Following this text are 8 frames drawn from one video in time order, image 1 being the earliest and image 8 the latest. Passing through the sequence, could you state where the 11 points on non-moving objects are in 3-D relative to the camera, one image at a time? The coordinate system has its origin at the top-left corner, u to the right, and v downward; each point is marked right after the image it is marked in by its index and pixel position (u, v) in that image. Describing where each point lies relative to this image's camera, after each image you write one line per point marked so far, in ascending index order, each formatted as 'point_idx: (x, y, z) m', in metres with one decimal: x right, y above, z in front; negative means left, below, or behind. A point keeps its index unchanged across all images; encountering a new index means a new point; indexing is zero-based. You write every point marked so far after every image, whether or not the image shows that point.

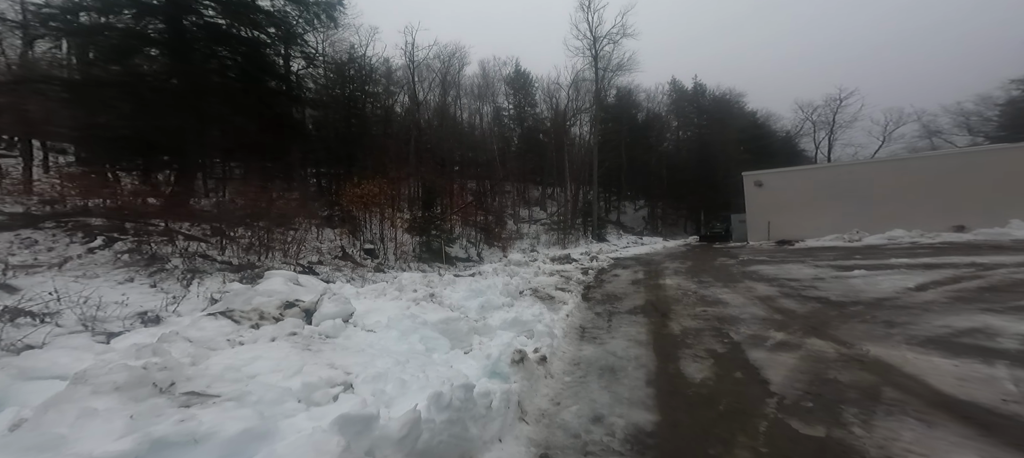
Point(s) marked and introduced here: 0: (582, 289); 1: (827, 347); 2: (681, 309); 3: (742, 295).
0: (+1.6, -1.5, +9.8) m
1: (+3.6, -1.3, +4.5) m
2: (+2.9, -1.4, +6.9) m
3: (+4.3, -1.2, +7.3) m
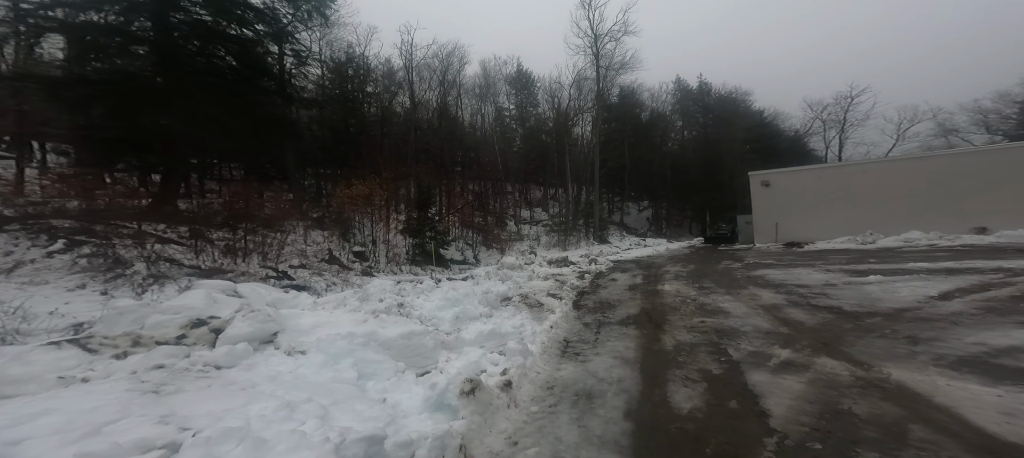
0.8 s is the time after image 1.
0: (+1.3, -1.5, +9.2) m
1: (+3.2, -1.3, +3.9) m
2: (+2.6, -1.4, +6.3) m
3: (+4.0, -1.3, +6.7) m
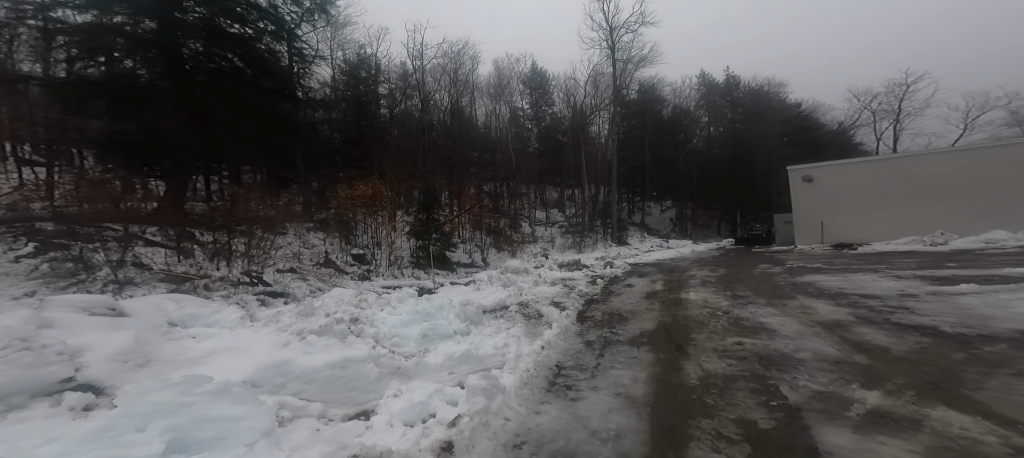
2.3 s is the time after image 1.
0: (+1.3, -1.5, +7.9) m
1: (+2.8, -1.3, +2.5) m
2: (+2.4, -1.4, +5.0) m
3: (+3.8, -1.2, +5.3) m
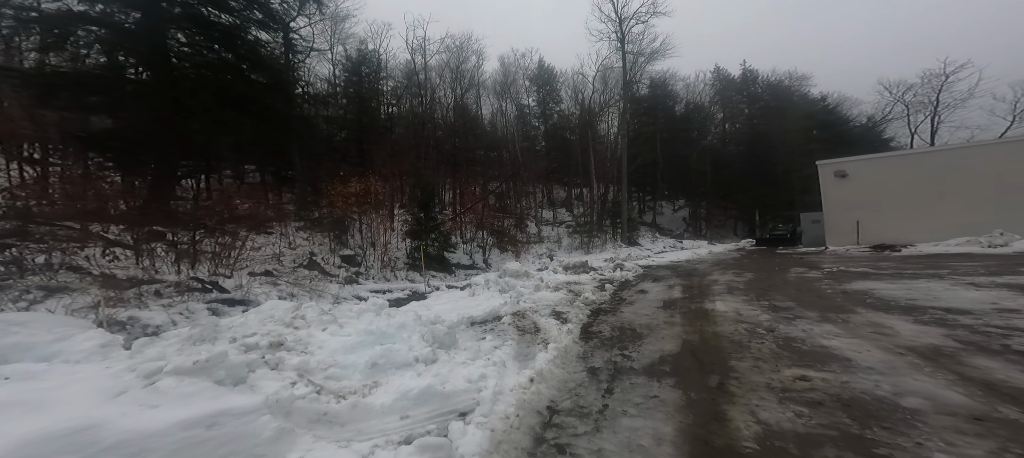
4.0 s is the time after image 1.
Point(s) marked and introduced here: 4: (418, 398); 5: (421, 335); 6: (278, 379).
0: (+1.2, -1.5, +6.7) m
1: (+2.6, -1.2, +1.2) m
2: (+2.2, -1.3, +3.7) m
3: (+3.6, -1.2, +4.0) m
4: (-0.7, -1.3, +3.1) m
5: (-0.9, -1.1, +4.0) m
6: (-1.7, -1.1, +2.8) m
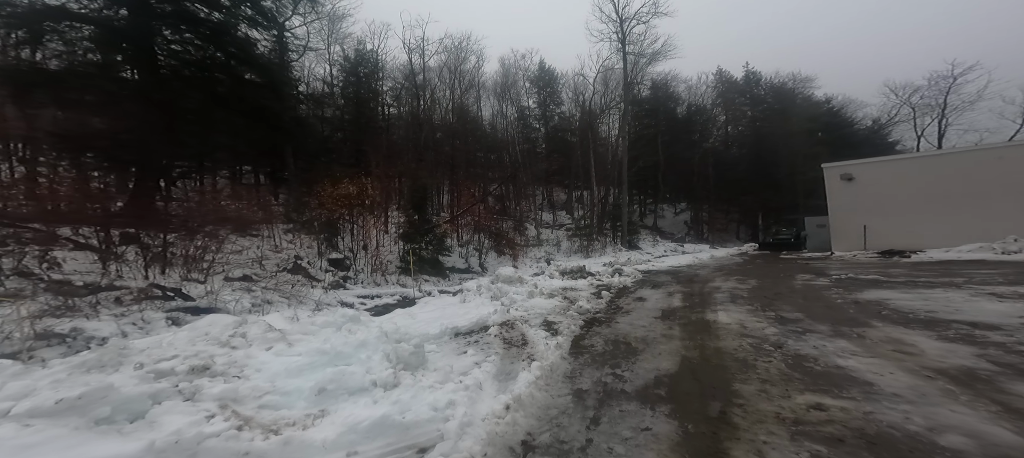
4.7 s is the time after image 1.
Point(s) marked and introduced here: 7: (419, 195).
0: (+1.0, -1.5, +6.2) m
1: (+2.4, -1.2, +0.8) m
2: (+2.0, -1.4, +3.3) m
3: (+3.4, -1.2, +3.5) m
4: (-1.0, -1.4, +2.7) m
5: (-1.1, -1.1, +3.5) m
6: (-1.9, -1.1, +2.3) m
7: (-3.6, +1.3, +15.1) m
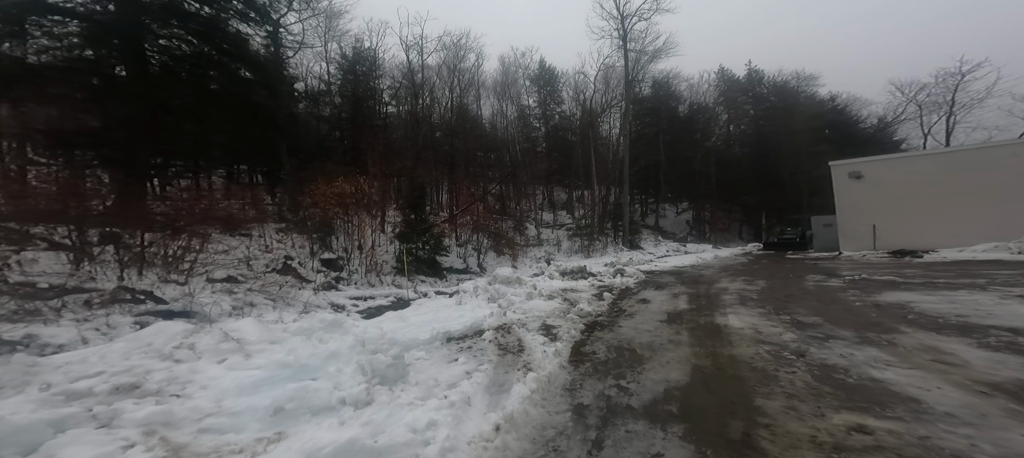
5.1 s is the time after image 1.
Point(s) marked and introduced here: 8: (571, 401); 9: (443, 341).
0: (+1.0, -1.5, +5.8) m
1: (+2.3, -1.2, +0.4) m
2: (+2.0, -1.3, +2.9) m
3: (+3.3, -1.2, +3.1) m
4: (-1.0, -1.3, +2.3) m
5: (-1.2, -1.1, +3.1) m
6: (-2.0, -1.0, +1.9) m
7: (-3.6, +1.3, +14.7) m
8: (+0.5, -1.5, +3.4) m
9: (-1.0, -1.6, +5.6) m
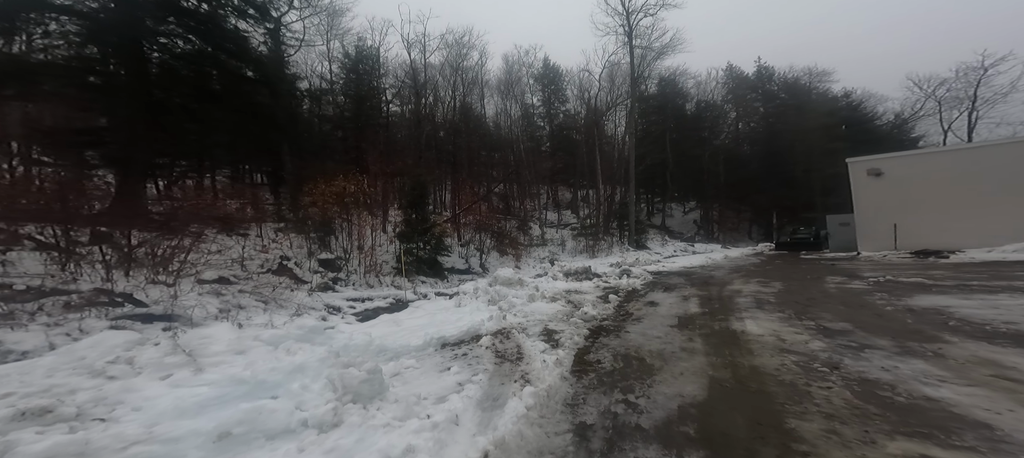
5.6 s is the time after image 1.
0: (+1.0, -1.5, +5.4) m
1: (+2.2, -1.1, -0.1) m
2: (+1.9, -1.3, +2.4) m
3: (+3.3, -1.1, +2.6) m
4: (-1.1, -1.3, +1.9) m
5: (-1.3, -1.0, +2.7) m
6: (-2.0, -1.0, +1.6) m
7: (-3.5, +1.3, +14.4) m
8: (+0.5, -1.5, +3.0) m
9: (-1.0, -1.5, +5.2) m
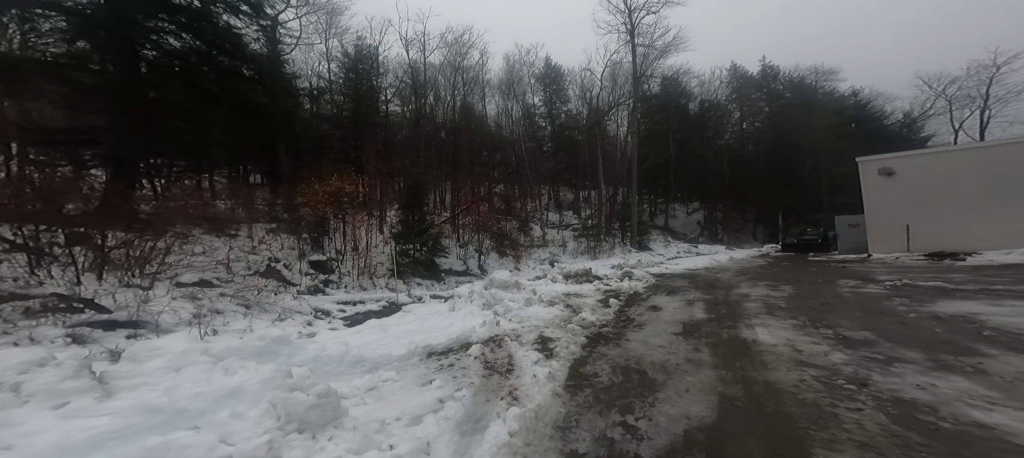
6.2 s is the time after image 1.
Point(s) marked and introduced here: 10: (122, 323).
0: (+0.8, -1.5, +5.0) m
1: (+2.0, -1.1, -0.5) m
2: (+1.8, -1.3, +2.0) m
3: (+3.1, -1.1, +2.2) m
4: (-1.2, -1.3, +1.5) m
5: (-1.4, -1.0, +2.3) m
6: (-2.2, -1.0, +1.2) m
7: (-3.5, +1.3, +14.0) m
8: (+0.3, -1.4, +2.6) m
9: (-1.1, -1.5, +4.8) m
10: (-4.9, -1.2, +5.0) m
